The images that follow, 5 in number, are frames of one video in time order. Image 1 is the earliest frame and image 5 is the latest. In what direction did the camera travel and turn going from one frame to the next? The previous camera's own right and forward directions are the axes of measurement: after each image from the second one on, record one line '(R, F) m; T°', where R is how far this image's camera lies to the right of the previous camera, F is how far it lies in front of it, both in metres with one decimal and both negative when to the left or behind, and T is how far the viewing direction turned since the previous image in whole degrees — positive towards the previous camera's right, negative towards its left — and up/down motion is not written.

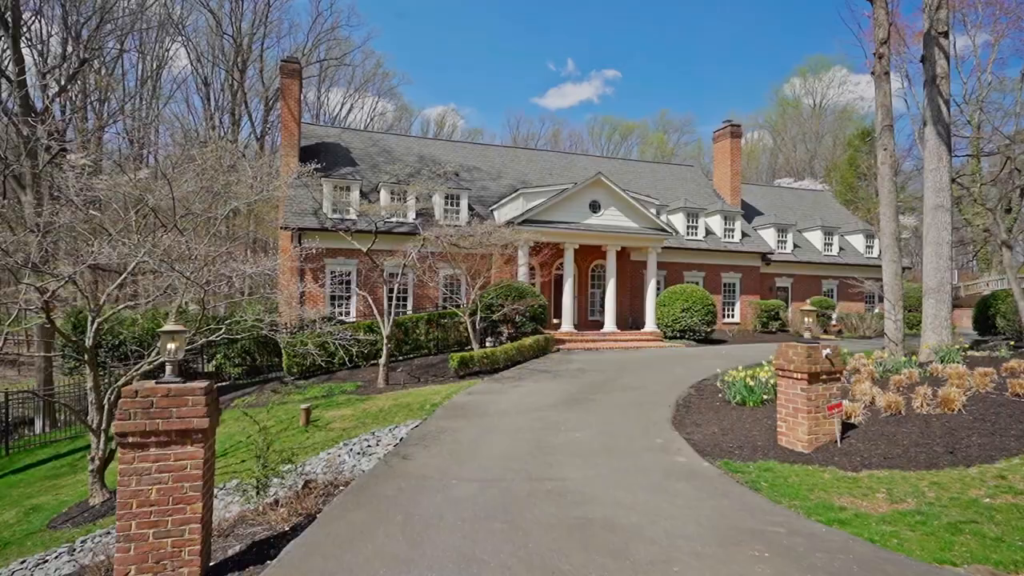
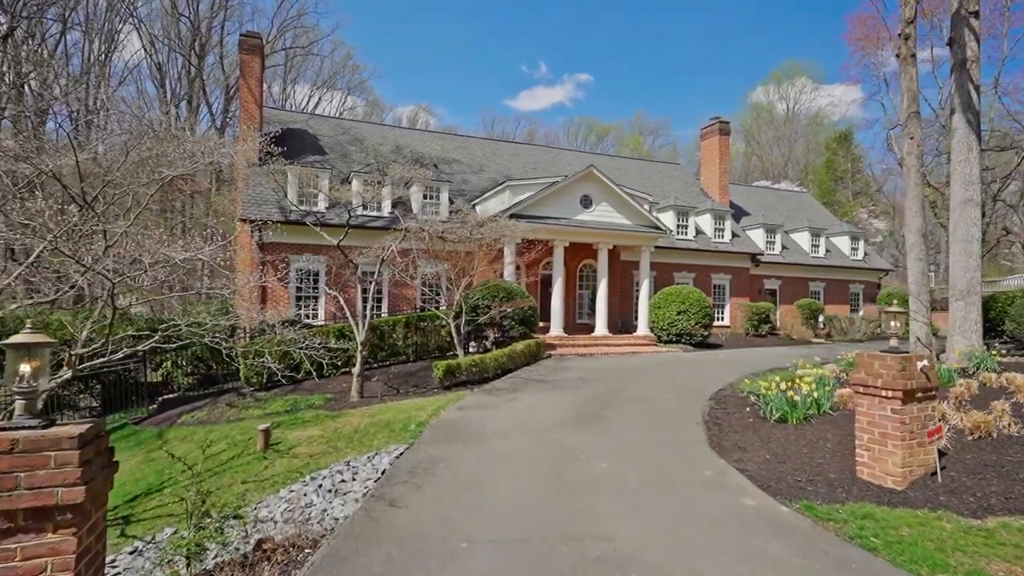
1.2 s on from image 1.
(-0.5, +1.3) m; +3°
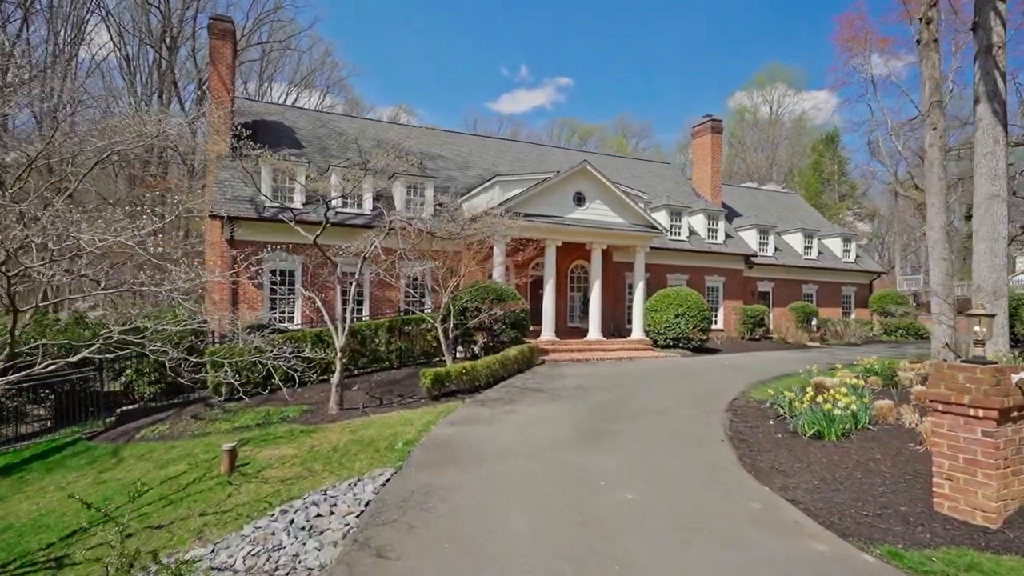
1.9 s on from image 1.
(-0.3, +0.9) m; +2°
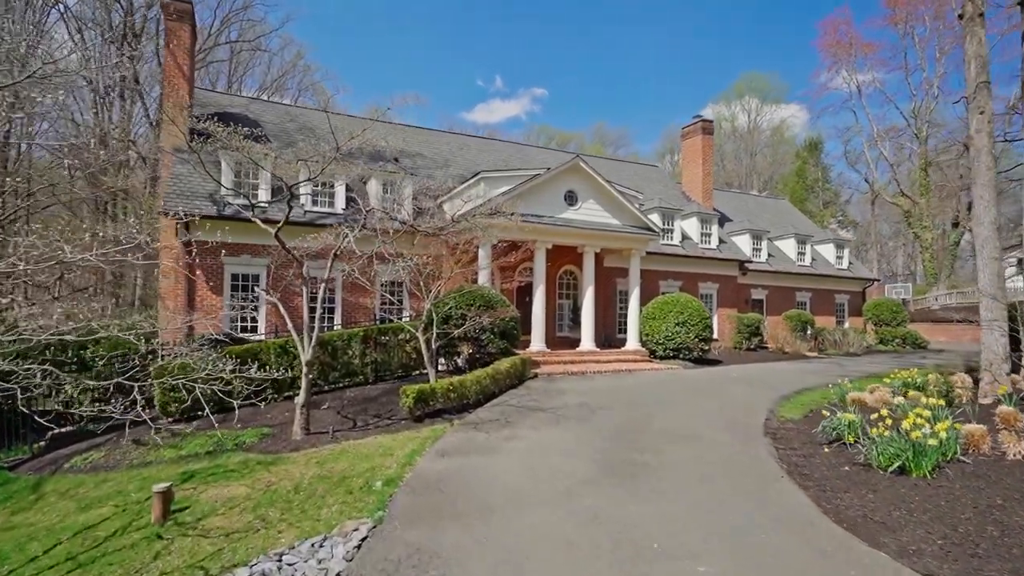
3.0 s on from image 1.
(-0.4, +1.3) m; +3°
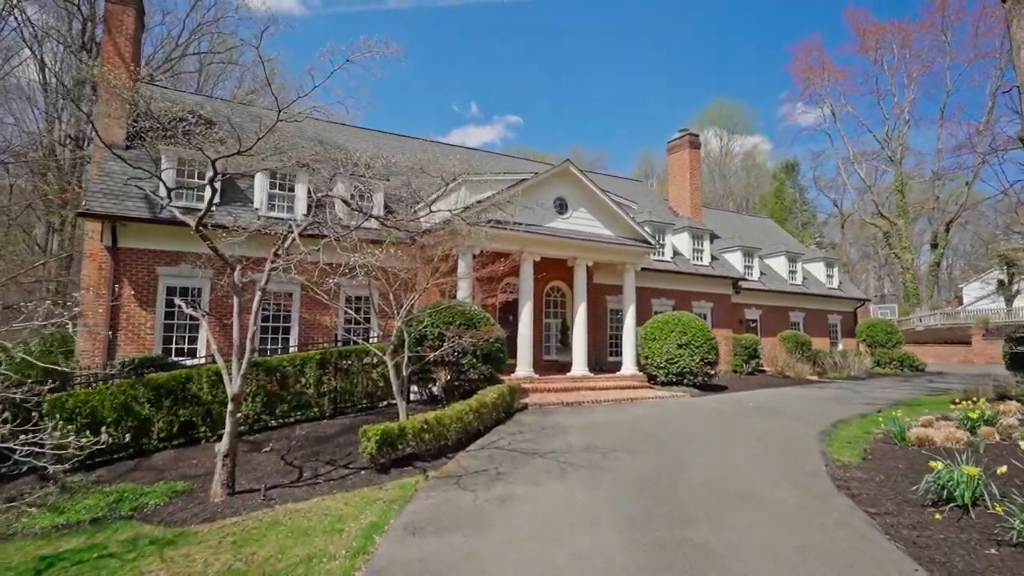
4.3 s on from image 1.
(-0.3, +1.8) m; +3°
